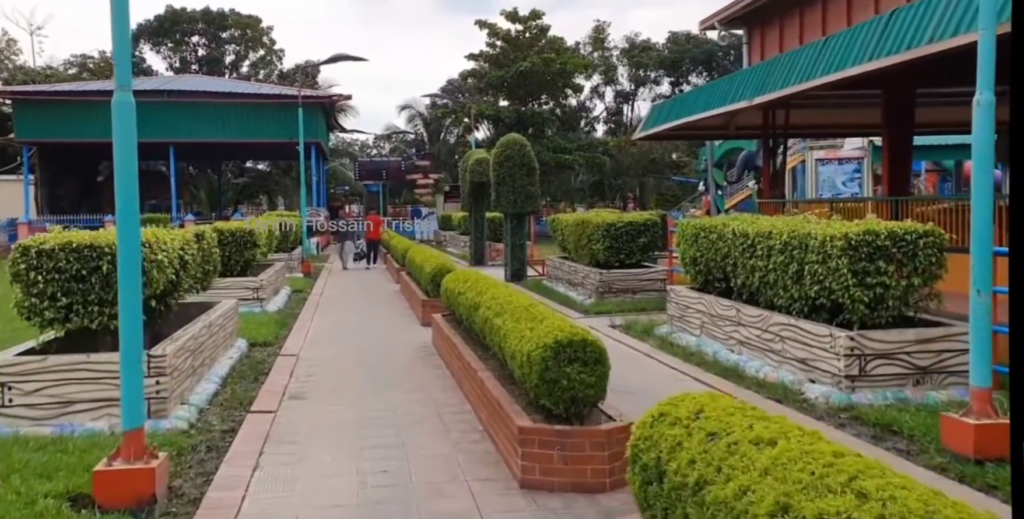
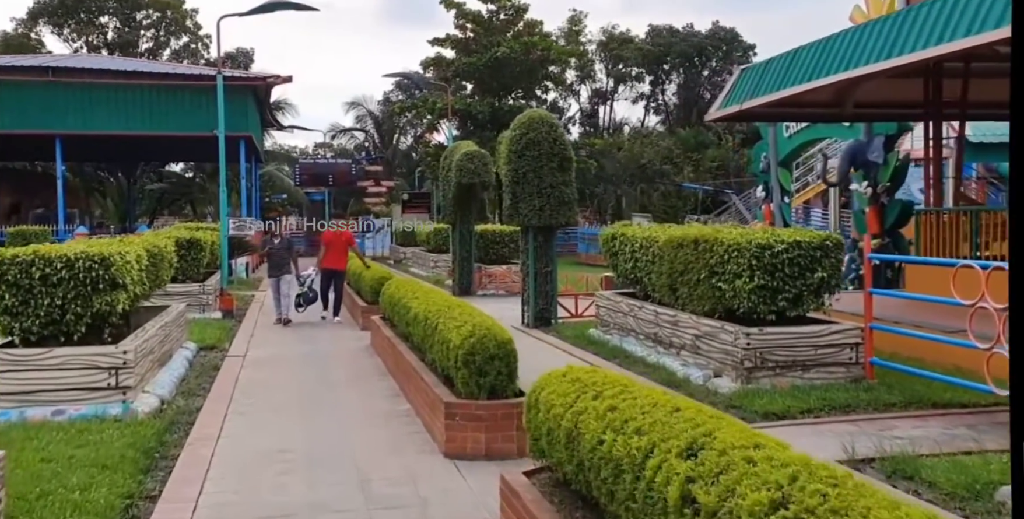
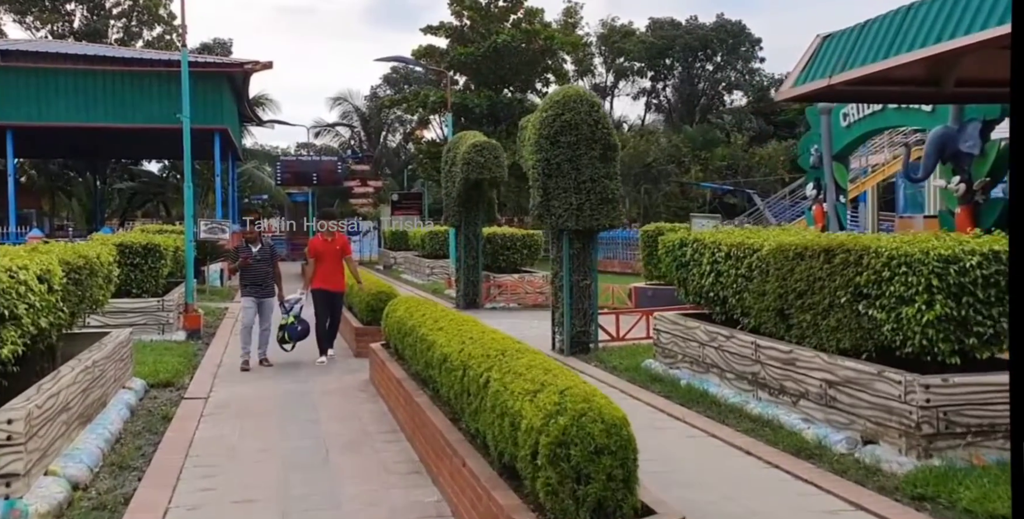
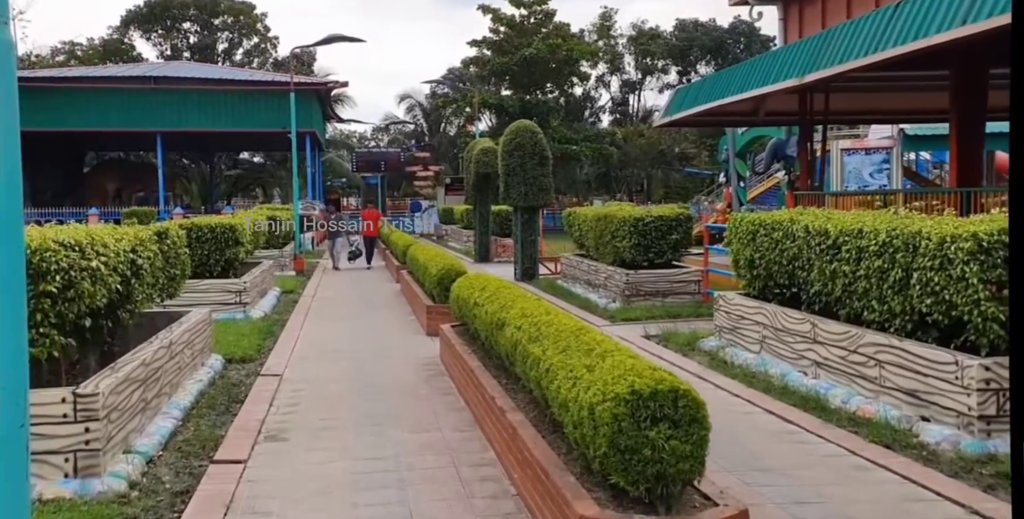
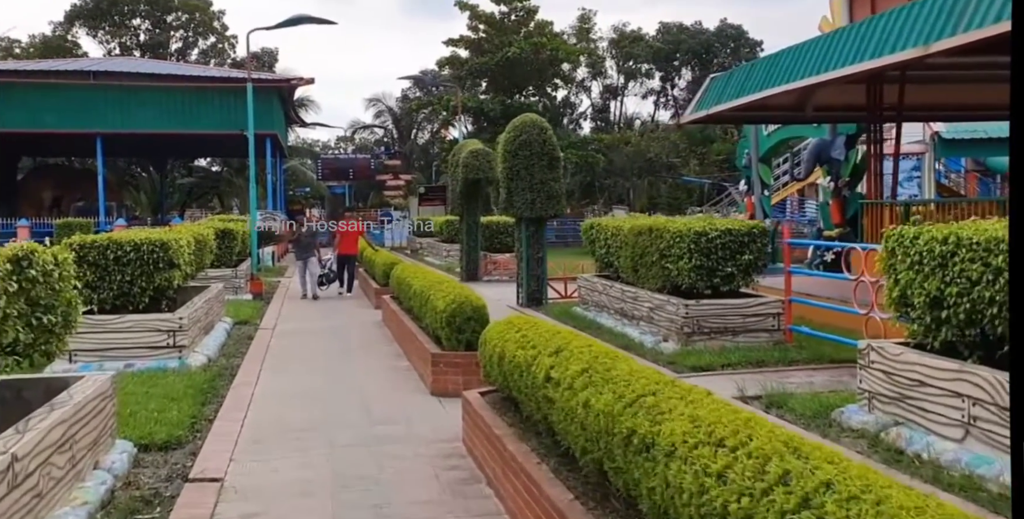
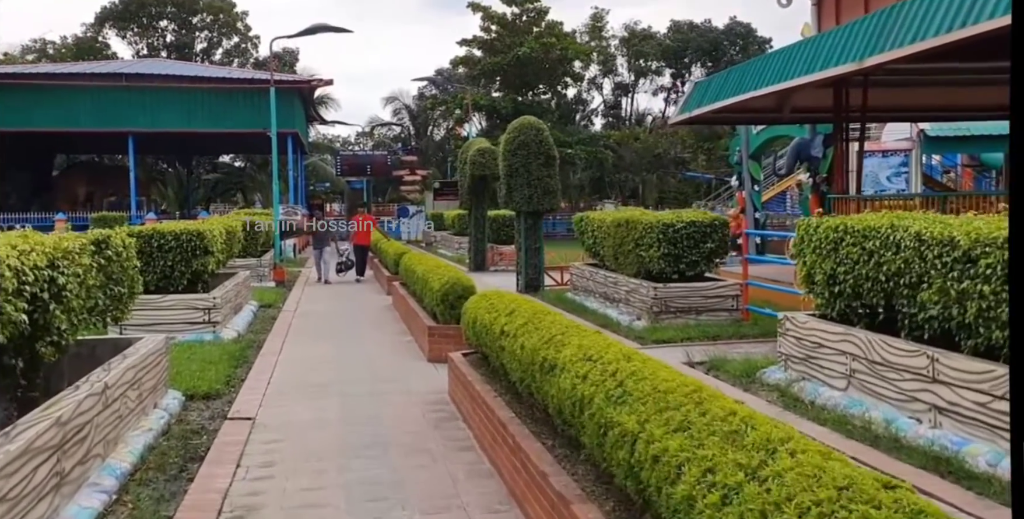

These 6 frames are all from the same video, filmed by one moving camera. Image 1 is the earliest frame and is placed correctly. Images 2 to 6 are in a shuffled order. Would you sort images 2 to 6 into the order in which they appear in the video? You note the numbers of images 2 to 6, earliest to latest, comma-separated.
4, 6, 5, 2, 3
